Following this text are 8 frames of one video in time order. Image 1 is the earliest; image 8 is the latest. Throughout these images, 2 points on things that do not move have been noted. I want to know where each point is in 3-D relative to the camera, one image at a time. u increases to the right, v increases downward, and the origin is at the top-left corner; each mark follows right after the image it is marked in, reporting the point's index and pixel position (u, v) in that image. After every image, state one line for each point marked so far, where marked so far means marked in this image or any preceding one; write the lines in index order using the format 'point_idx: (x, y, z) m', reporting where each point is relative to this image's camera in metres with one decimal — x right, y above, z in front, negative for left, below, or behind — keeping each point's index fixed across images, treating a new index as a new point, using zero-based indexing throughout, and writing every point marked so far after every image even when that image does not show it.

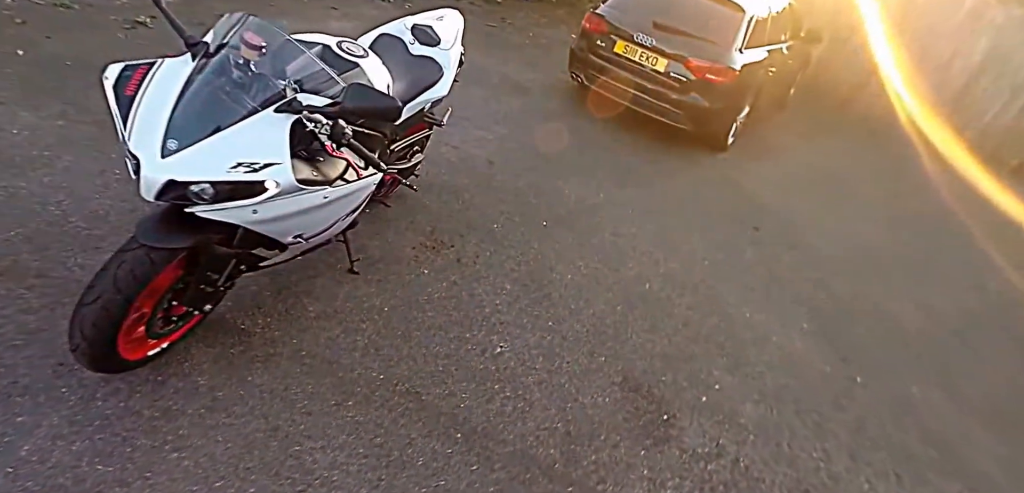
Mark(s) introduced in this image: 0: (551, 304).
0: (+0.2, -0.3, +3.2) m
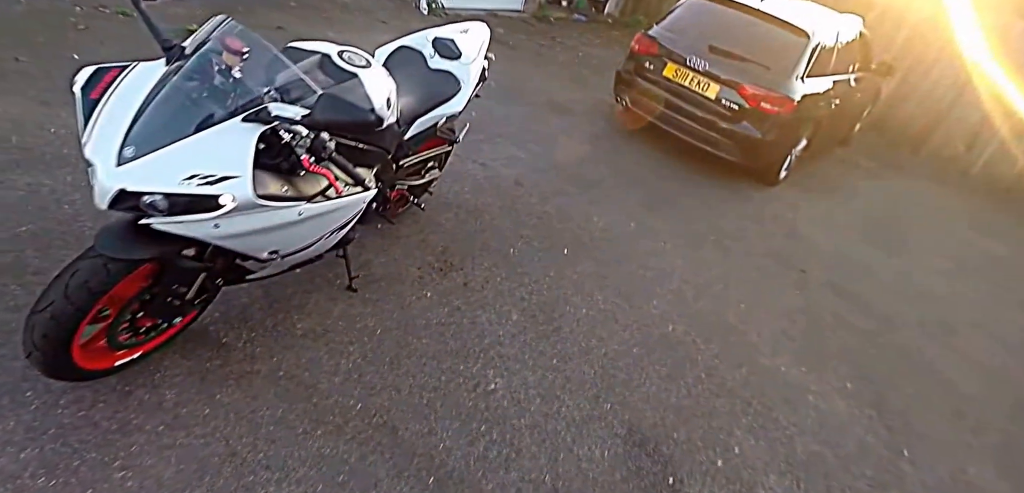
0: (+0.3, -0.5, +3.0) m
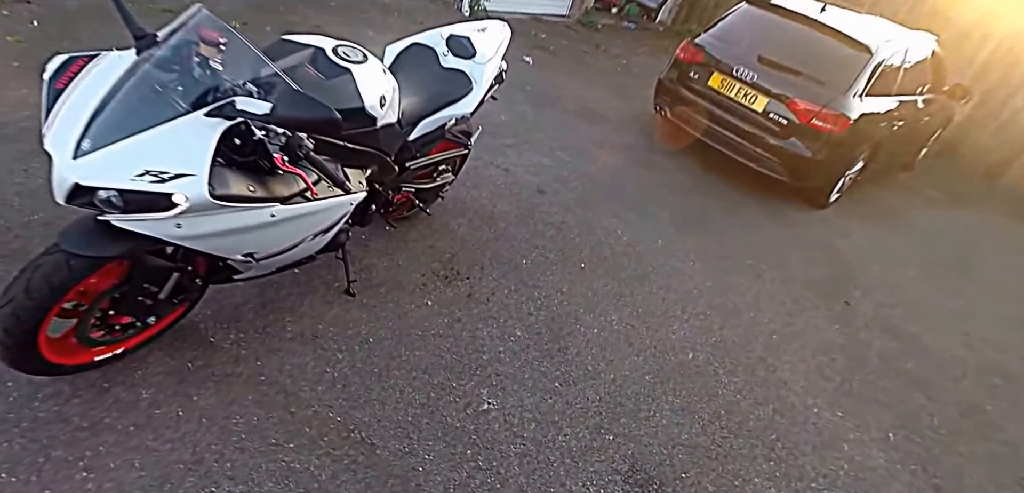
0: (+0.3, -0.6, +2.8) m
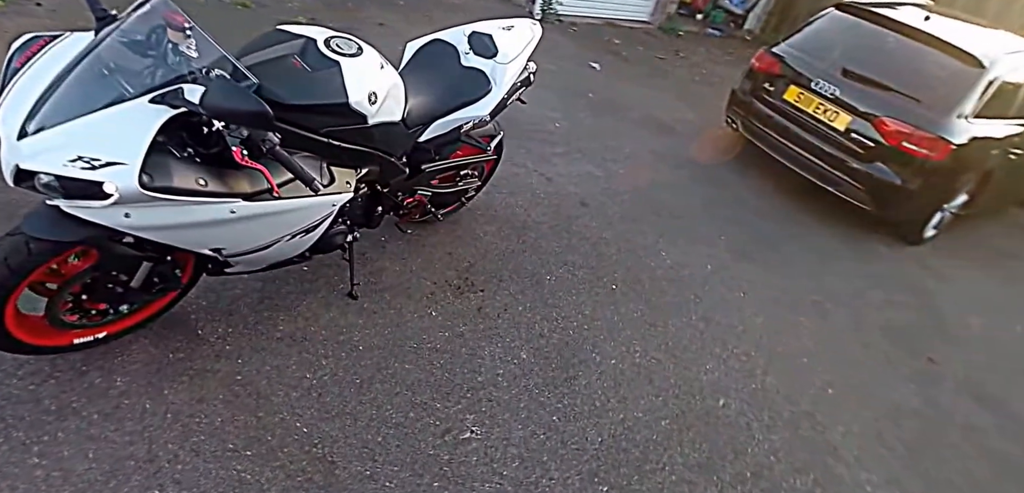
0: (+0.3, -0.7, +2.5) m
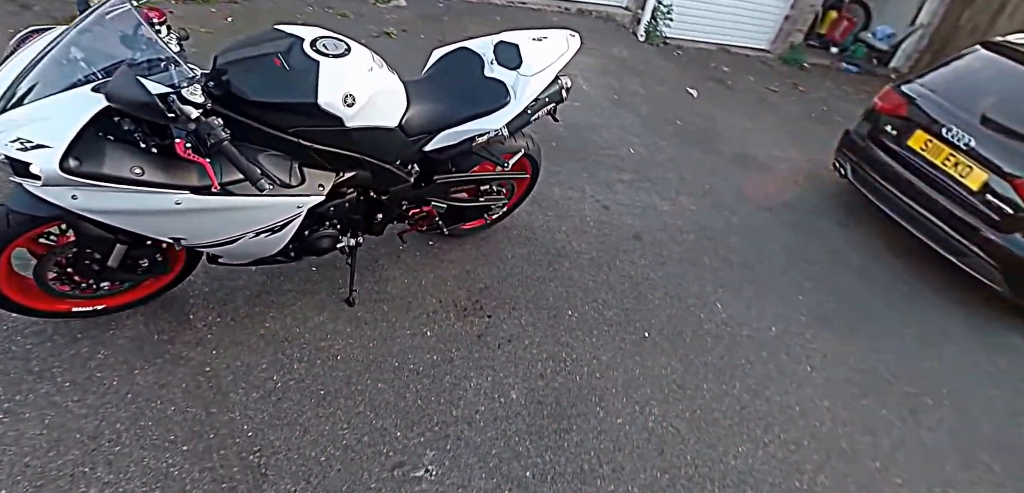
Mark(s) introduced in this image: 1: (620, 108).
0: (+0.2, -0.8, +2.2) m
1: (+0.9, +1.1, +4.6) m
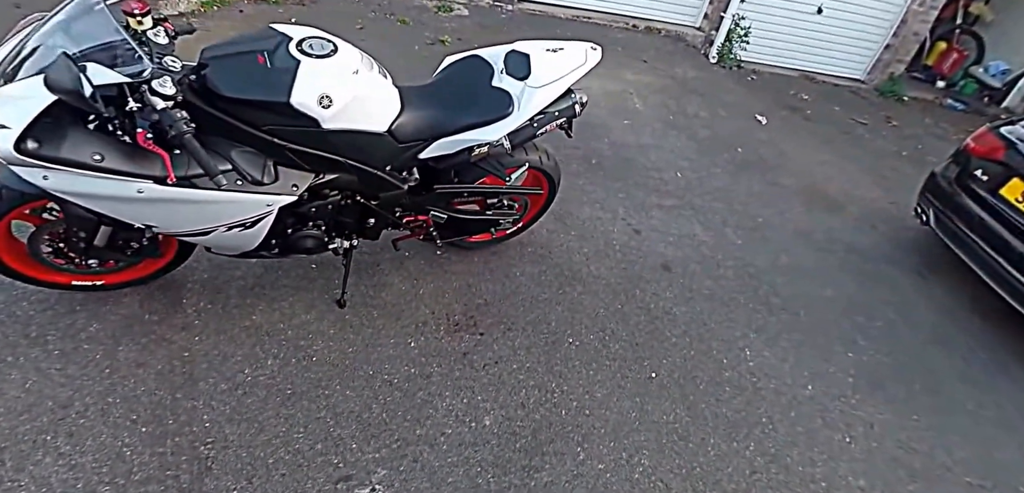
0: (0.0, -0.9, +2.0) m
1: (+1.3, +0.9, +4.4) m
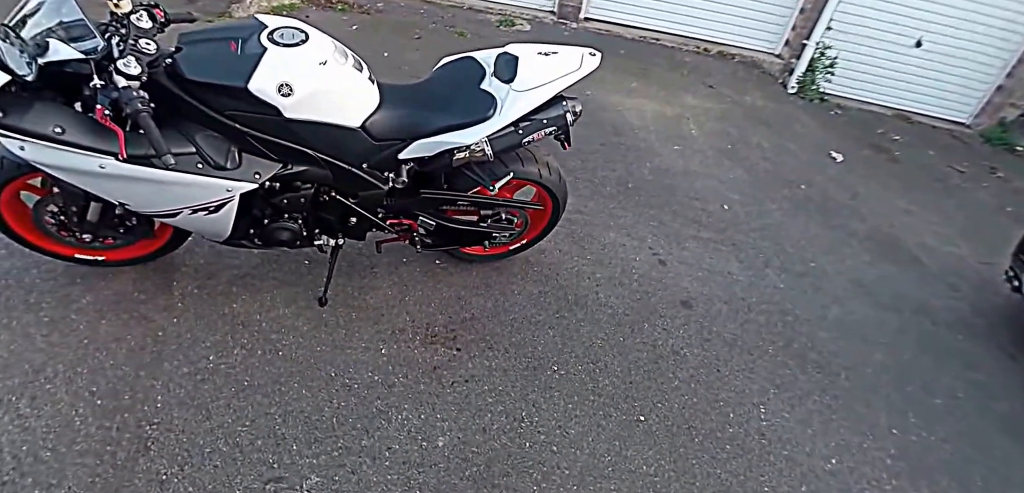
0: (-0.2, -0.9, +1.9) m
1: (+1.6, +0.6, +4.1) m
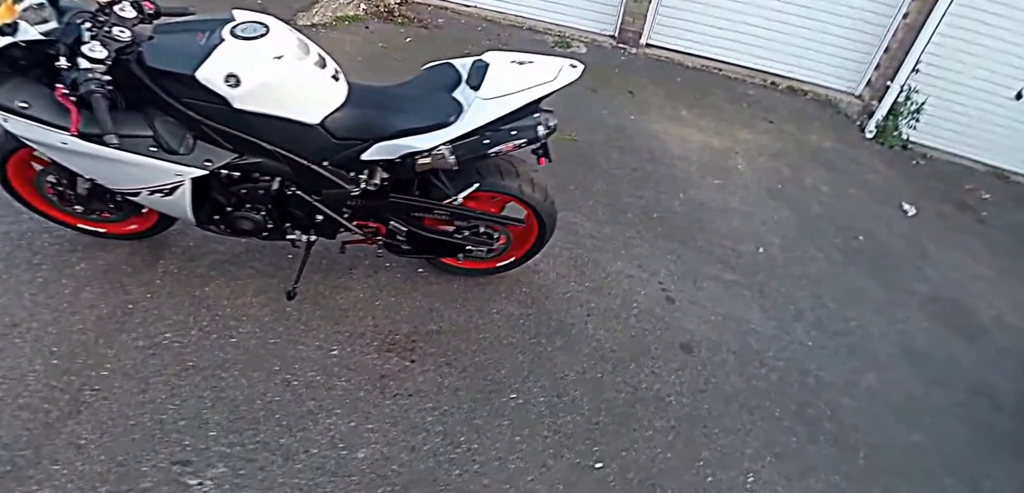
0: (-0.5, -0.9, +1.8) m
1: (+1.7, +0.3, +3.7) m
